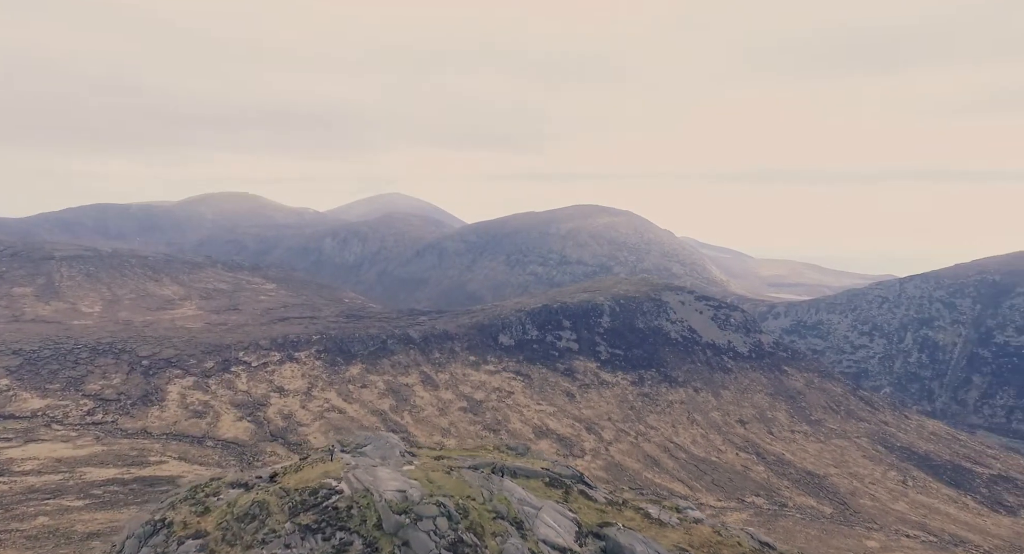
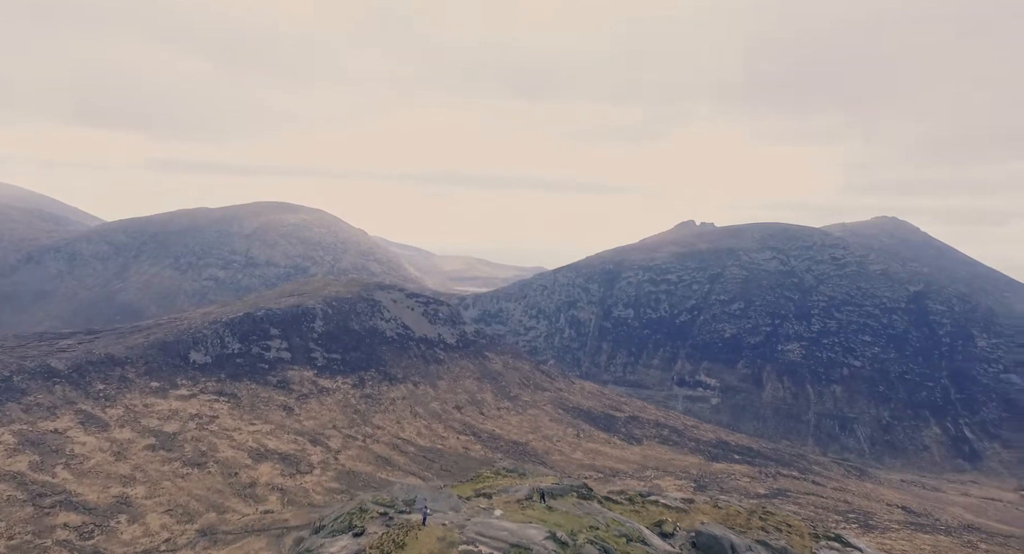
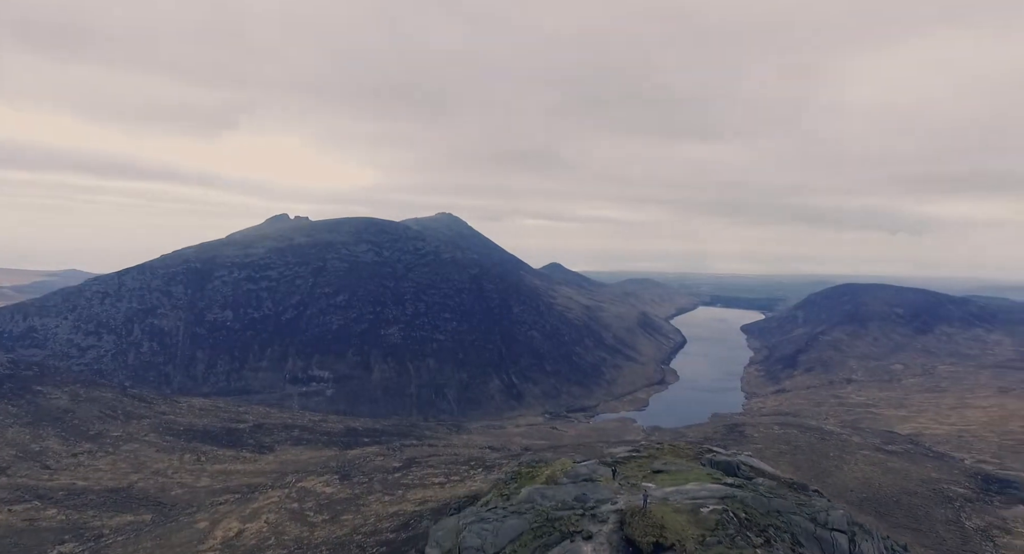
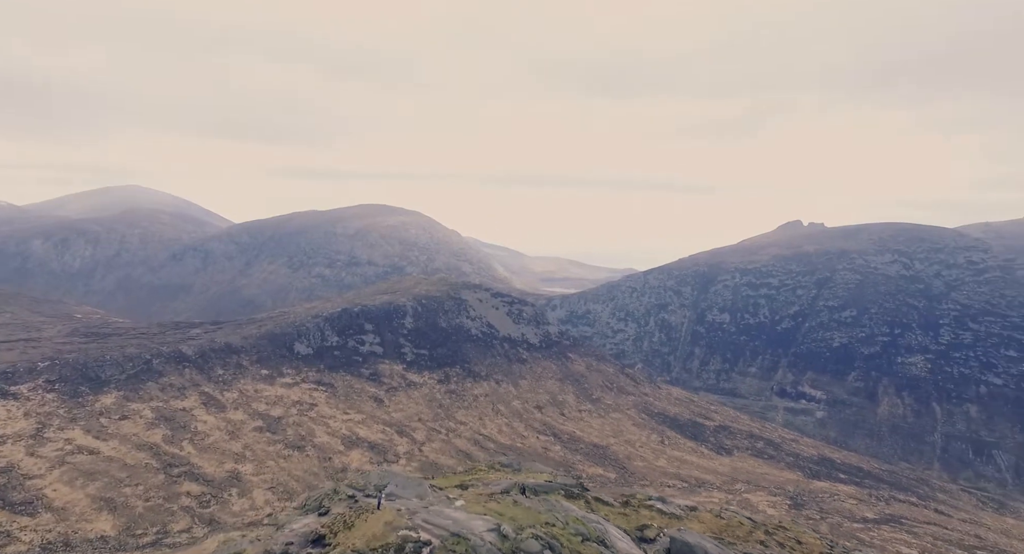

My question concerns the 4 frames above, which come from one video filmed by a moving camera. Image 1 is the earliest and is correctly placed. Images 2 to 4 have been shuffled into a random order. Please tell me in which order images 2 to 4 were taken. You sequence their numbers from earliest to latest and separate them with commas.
4, 2, 3
